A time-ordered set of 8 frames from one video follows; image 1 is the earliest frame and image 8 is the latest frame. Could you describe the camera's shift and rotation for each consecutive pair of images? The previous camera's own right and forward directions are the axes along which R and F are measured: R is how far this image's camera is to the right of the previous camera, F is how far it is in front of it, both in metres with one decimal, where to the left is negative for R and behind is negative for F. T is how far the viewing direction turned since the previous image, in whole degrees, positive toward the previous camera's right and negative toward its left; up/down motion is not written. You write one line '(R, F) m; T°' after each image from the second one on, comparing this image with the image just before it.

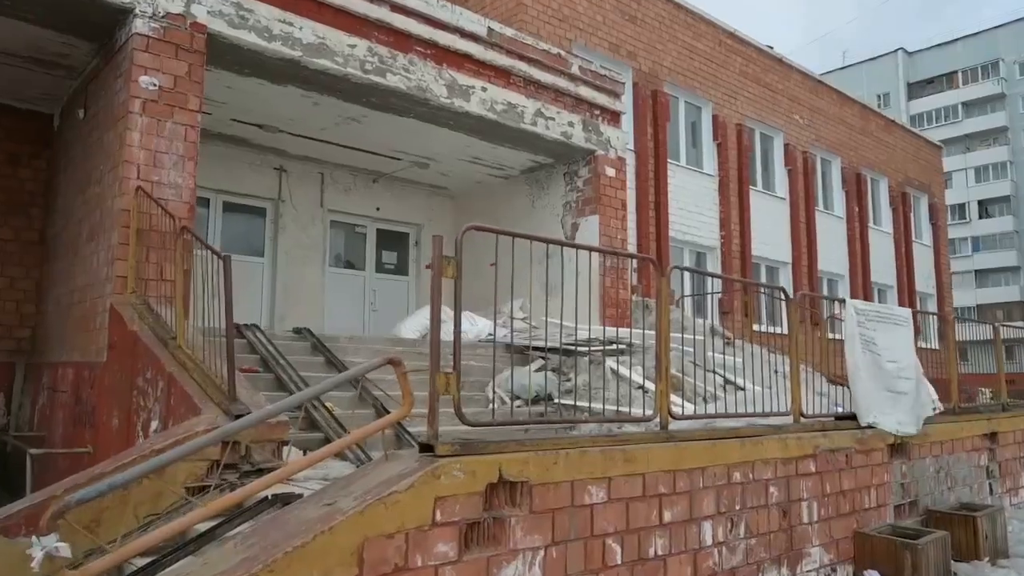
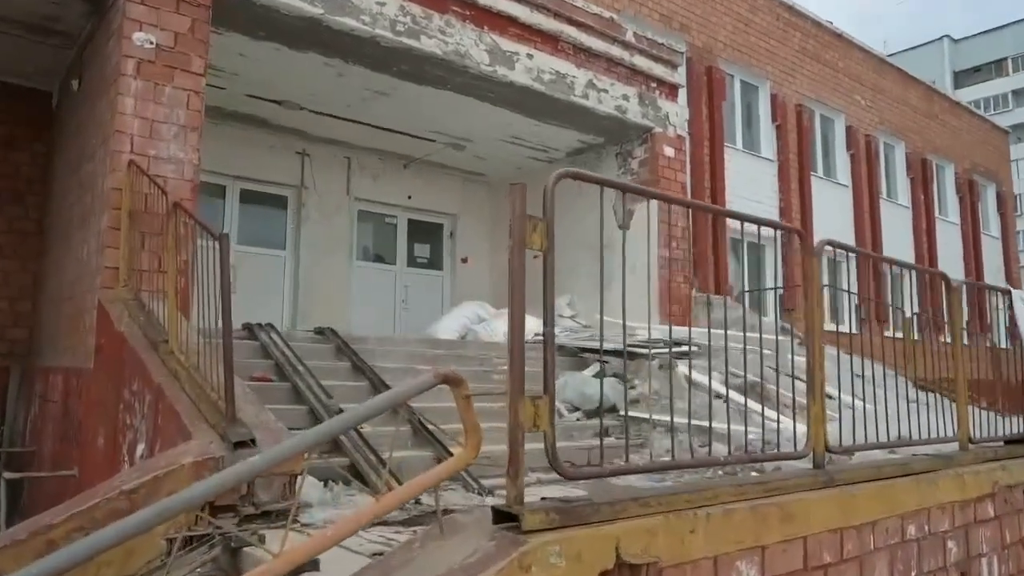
(-0.2, +0.9) m; -2°
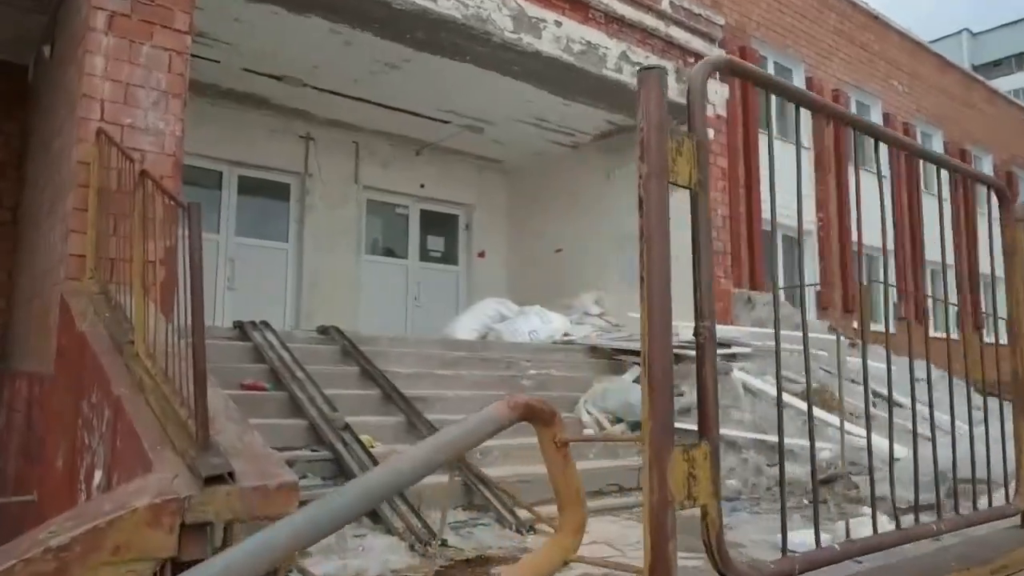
(-0.1, +0.7) m; -1°
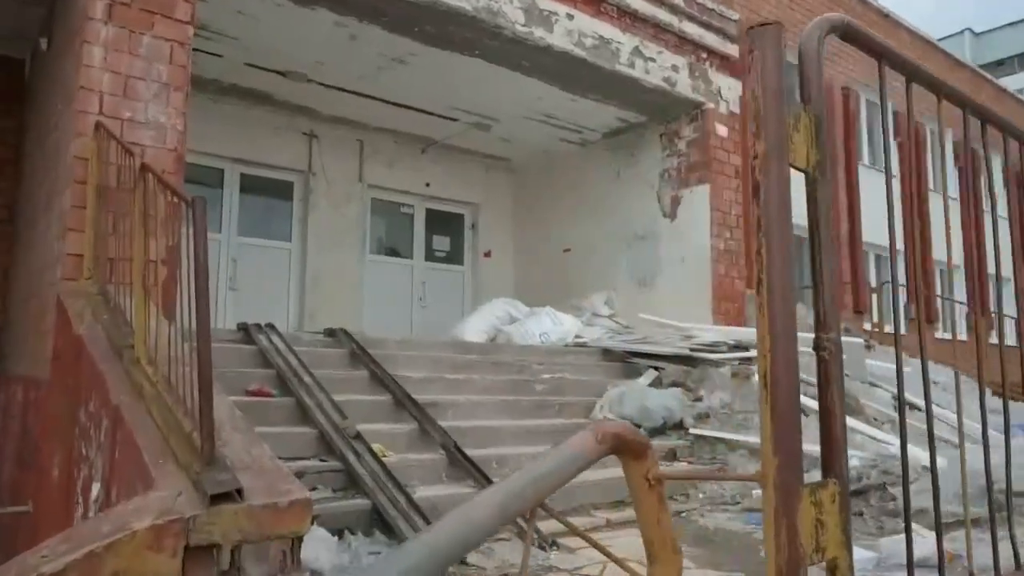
(-0.1, +0.2) m; 0°
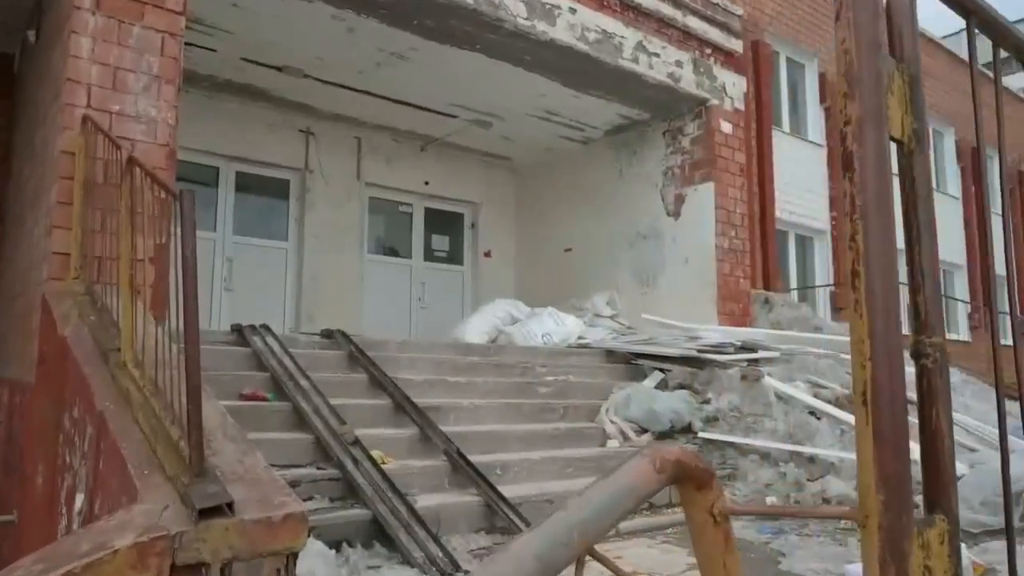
(0.0, +0.1) m; 0°
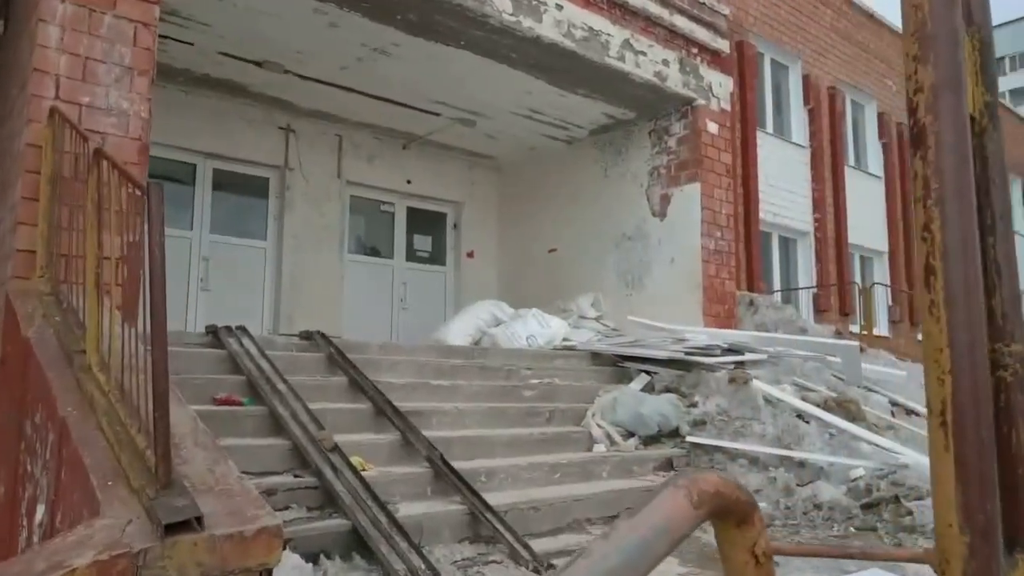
(0.0, +0.1) m; +1°
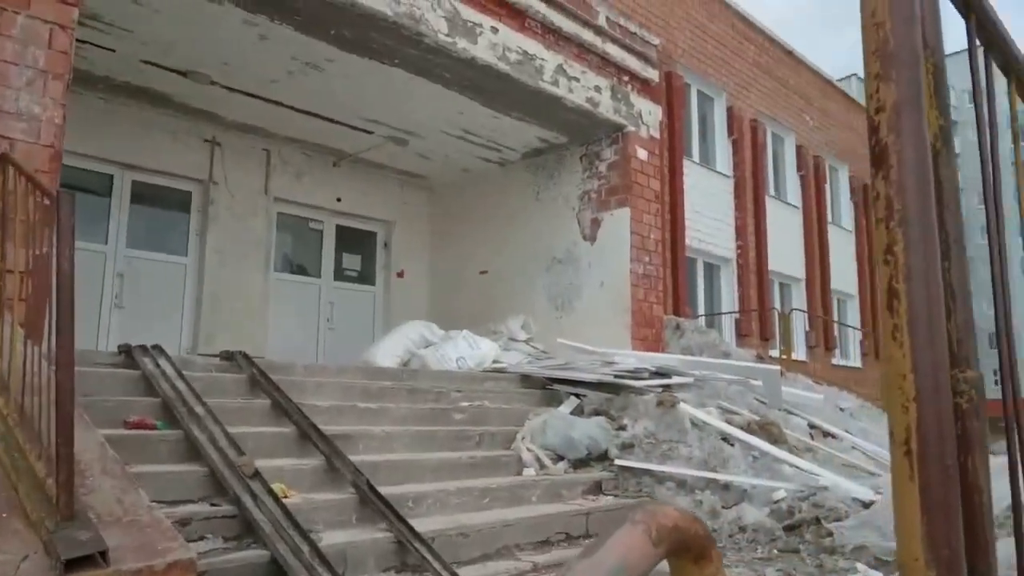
(0.0, 0.0) m; +5°
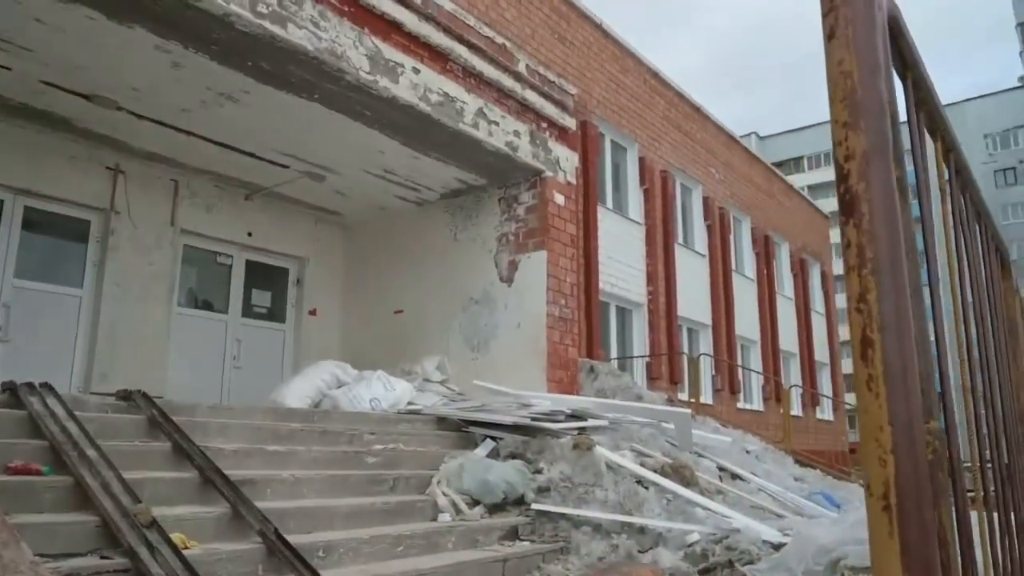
(0.0, 0.0) m; +6°
